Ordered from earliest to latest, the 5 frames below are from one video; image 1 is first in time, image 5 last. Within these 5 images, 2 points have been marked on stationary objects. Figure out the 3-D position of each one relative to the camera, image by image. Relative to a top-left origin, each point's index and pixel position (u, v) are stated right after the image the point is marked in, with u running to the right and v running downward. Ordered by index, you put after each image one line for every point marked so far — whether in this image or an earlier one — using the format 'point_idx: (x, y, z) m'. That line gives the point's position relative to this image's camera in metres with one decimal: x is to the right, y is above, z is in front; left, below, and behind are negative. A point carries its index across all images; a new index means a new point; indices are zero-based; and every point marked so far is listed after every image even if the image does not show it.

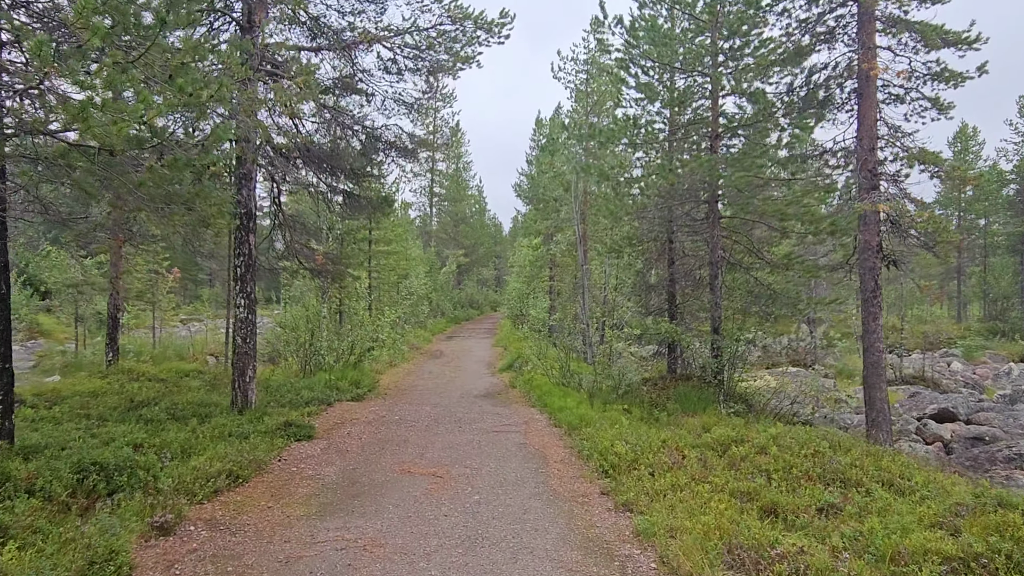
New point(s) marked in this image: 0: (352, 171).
0: (-2.7, +1.9, +12.0) m
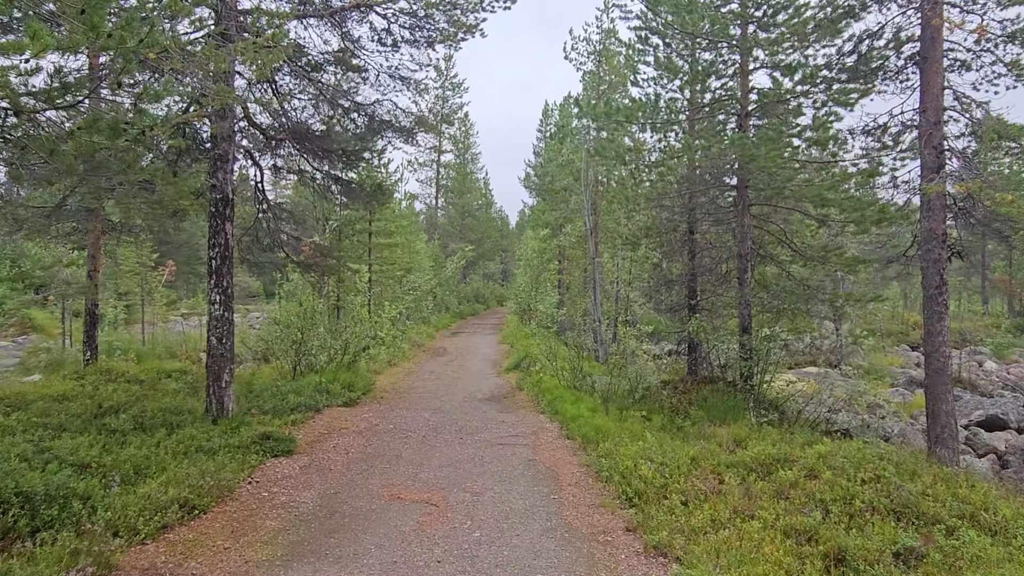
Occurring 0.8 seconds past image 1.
0: (-2.6, +2.0, +11.0) m
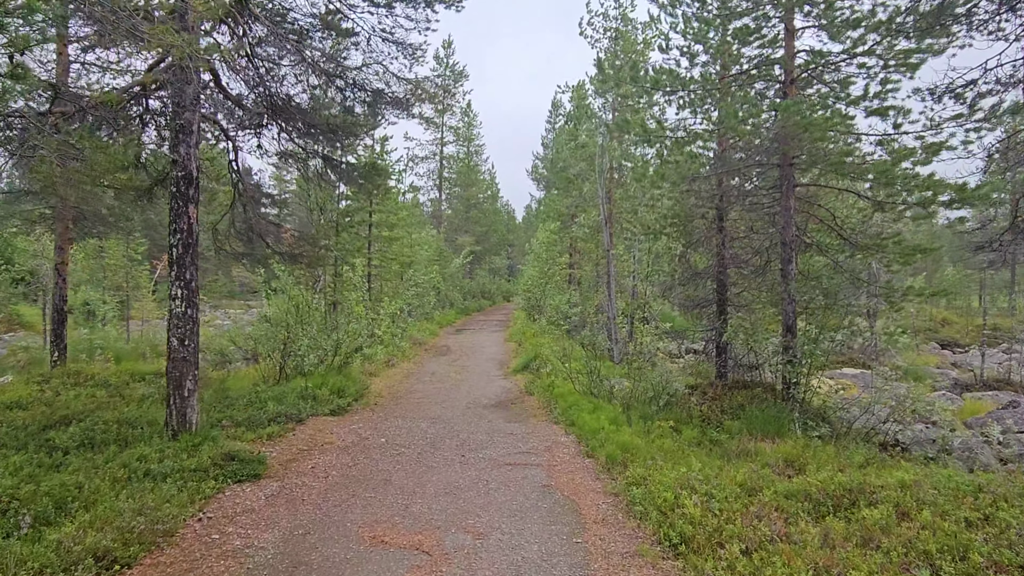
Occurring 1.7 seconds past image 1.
0: (-2.4, +2.1, +9.8) m
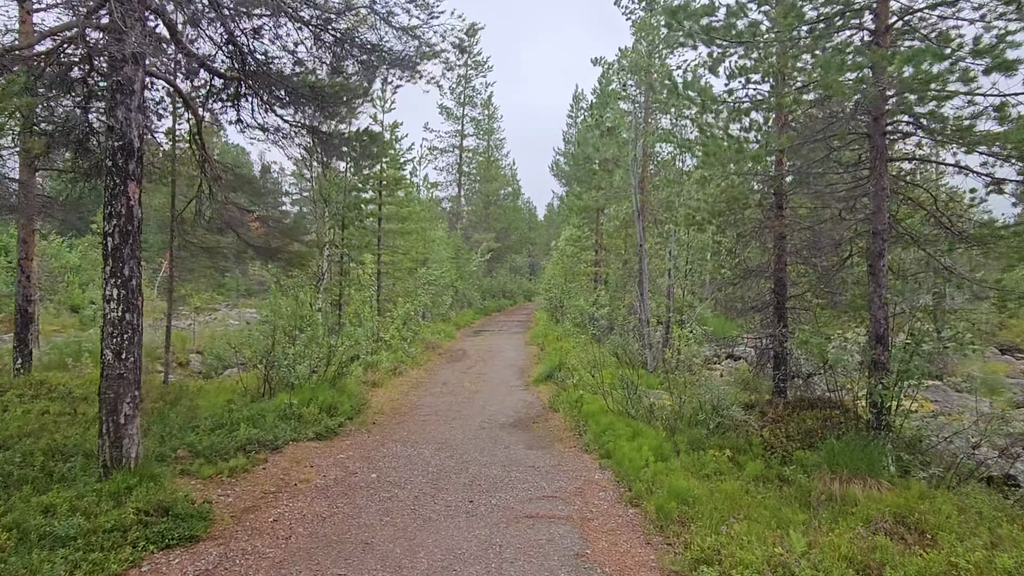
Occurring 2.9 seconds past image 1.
0: (-2.2, +2.1, +8.3) m
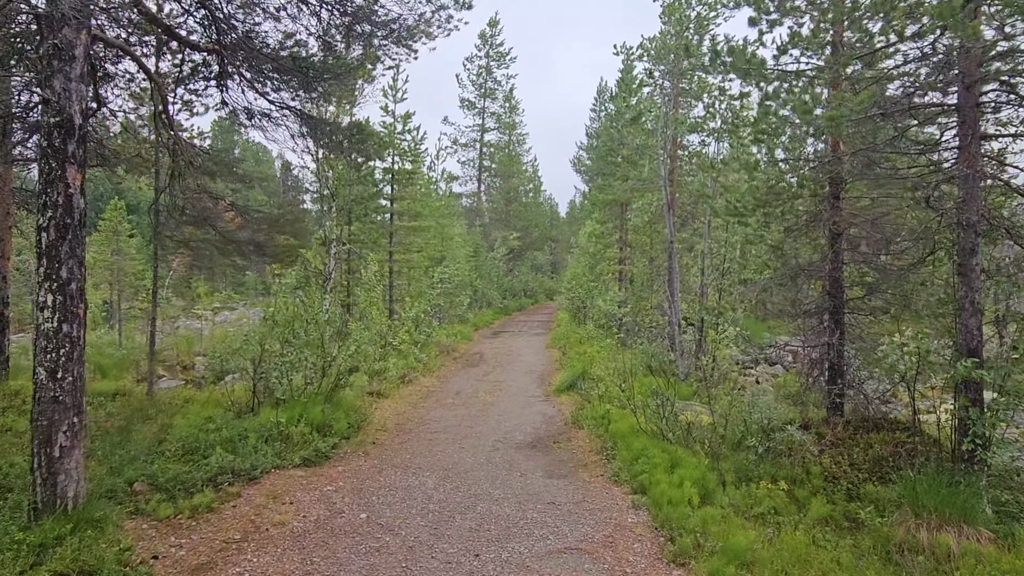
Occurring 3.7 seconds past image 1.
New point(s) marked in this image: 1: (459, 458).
0: (-2.0, +2.1, +7.3) m
1: (-0.5, -1.7, +7.4) m
